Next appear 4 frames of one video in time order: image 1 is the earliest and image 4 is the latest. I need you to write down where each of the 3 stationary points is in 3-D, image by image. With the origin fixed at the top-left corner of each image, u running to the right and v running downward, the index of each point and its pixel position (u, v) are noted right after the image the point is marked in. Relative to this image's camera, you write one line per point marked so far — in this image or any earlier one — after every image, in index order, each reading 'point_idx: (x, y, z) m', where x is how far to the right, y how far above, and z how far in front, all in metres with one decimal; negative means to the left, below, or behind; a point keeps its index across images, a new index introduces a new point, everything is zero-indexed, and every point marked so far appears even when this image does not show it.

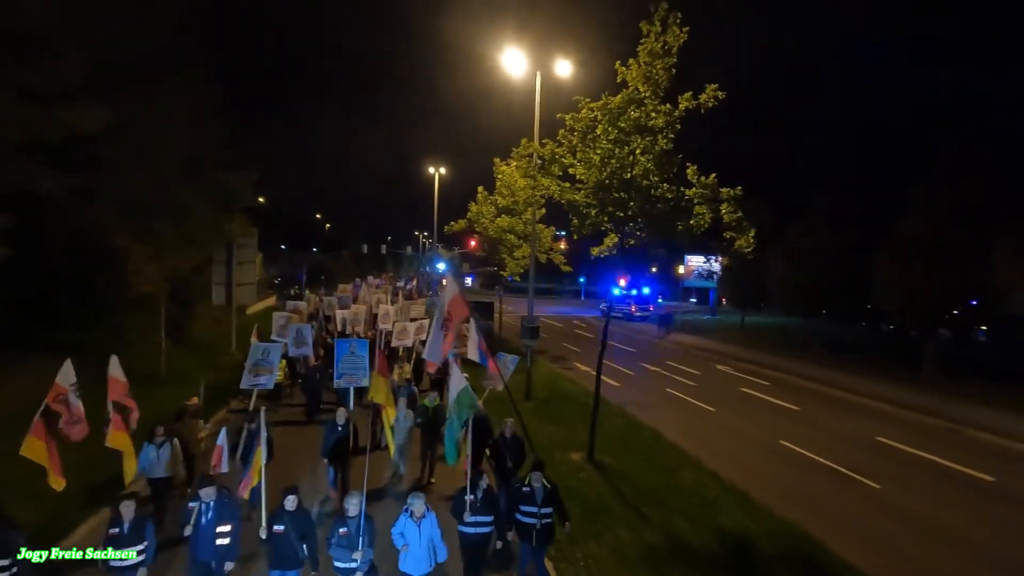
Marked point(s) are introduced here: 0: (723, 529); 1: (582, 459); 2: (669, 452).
0: (+2.0, -2.3, +7.5) m
1: (+0.9, -2.1, +9.8) m
2: (+2.1, -2.2, +10.5) m
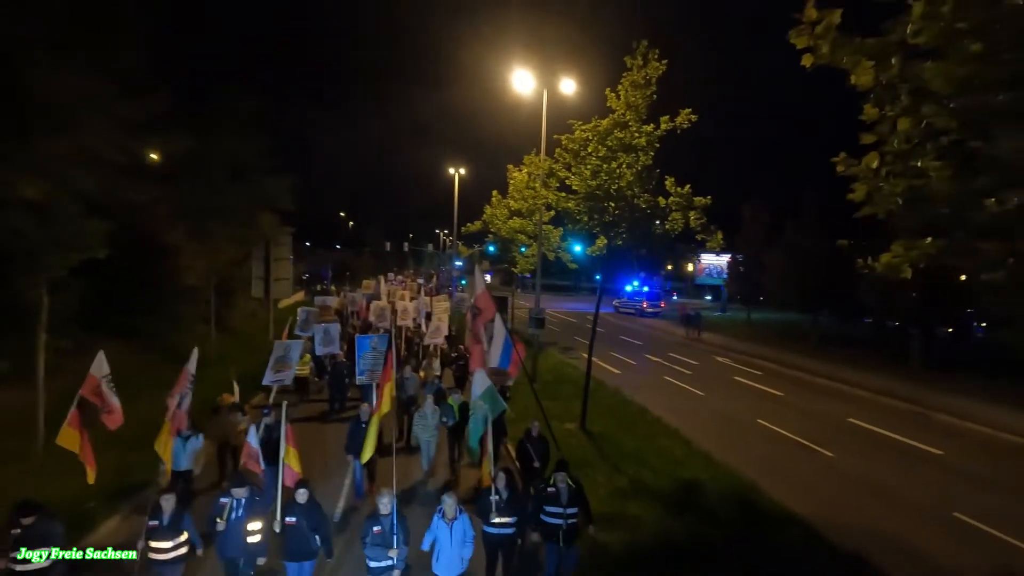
0: (+2.1, -2.3, +9.0) m
1: (+0.9, -2.0, +11.3) m
2: (+2.2, -2.1, +12.0) m
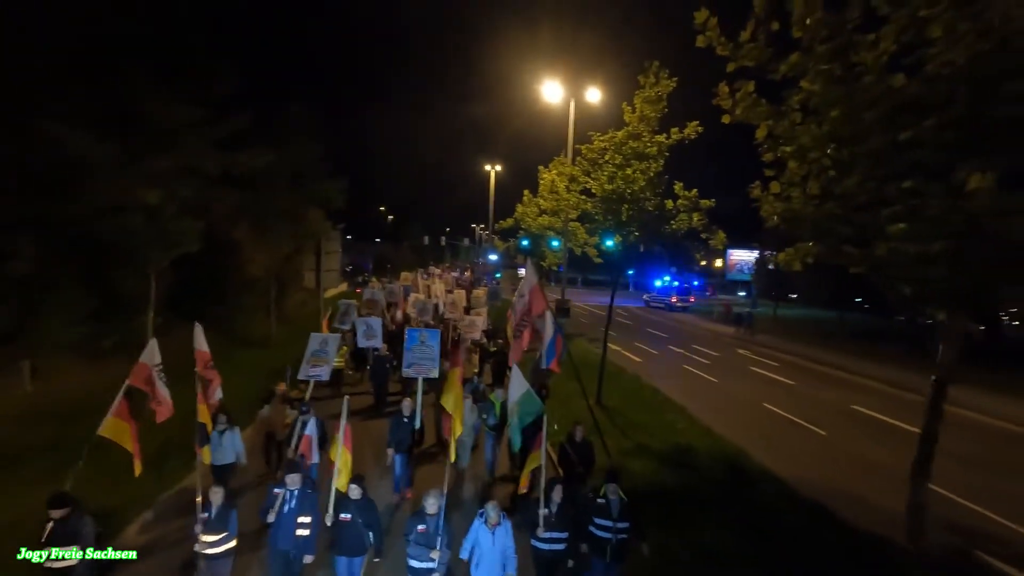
0: (+2.3, -2.2, +10.2) m
1: (+1.3, -1.9, +12.6) m
2: (+2.6, -2.0, +13.2) m
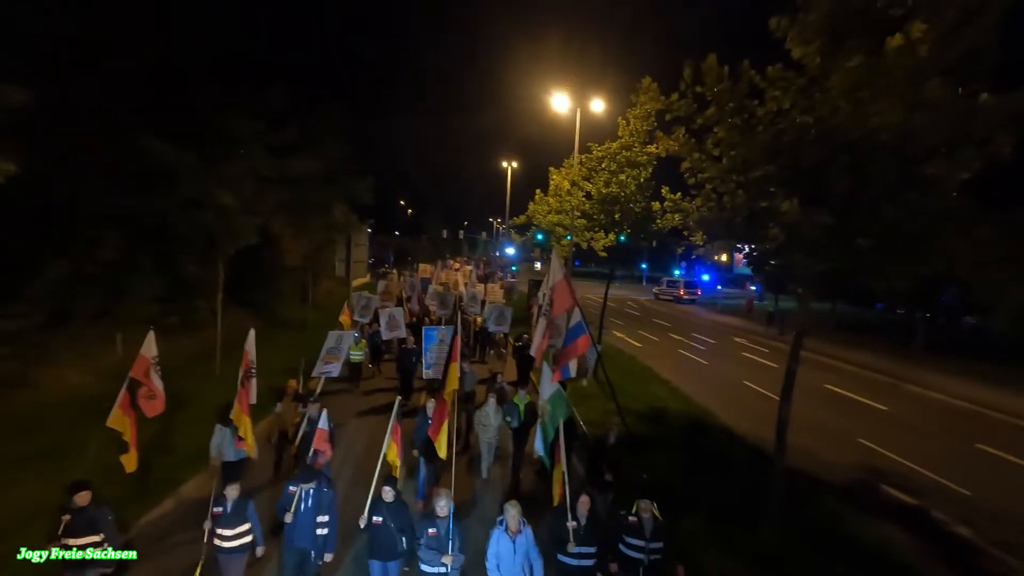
0: (+2.7, -2.2, +9.2) m
1: (+1.7, -2.0, +11.6) m
2: (+3.0, -2.0, +12.2) m
